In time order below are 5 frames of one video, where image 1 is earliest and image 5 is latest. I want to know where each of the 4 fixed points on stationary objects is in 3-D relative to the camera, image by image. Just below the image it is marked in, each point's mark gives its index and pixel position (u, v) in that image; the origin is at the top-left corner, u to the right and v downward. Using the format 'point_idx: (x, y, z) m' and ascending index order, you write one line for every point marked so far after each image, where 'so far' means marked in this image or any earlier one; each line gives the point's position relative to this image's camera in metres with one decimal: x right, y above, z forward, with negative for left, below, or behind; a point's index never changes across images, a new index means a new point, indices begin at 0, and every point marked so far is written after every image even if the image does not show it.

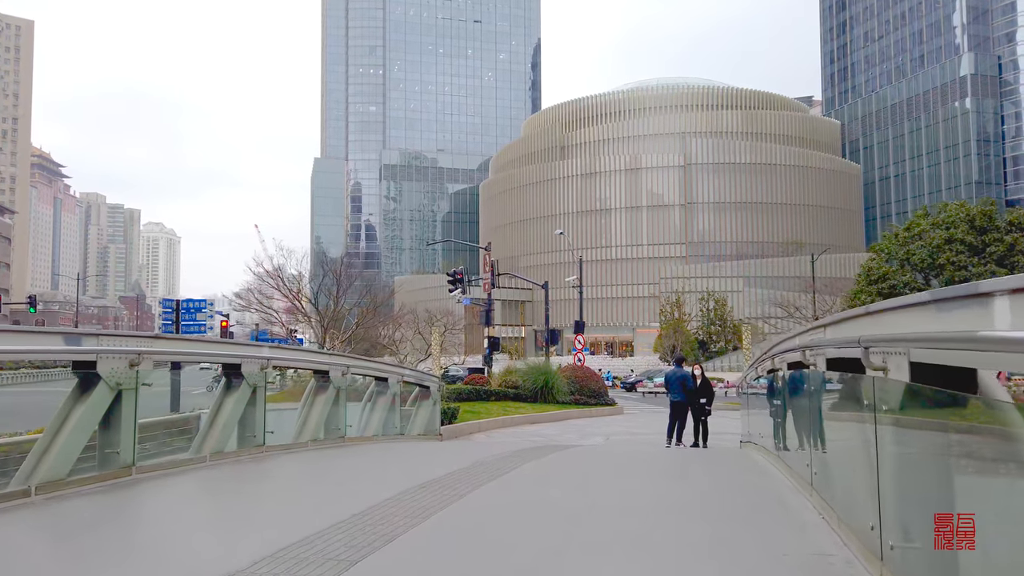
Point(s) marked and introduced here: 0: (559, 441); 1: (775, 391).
0: (+1.0, -3.1, +15.1) m
1: (+3.8, -1.5, +11.0) m
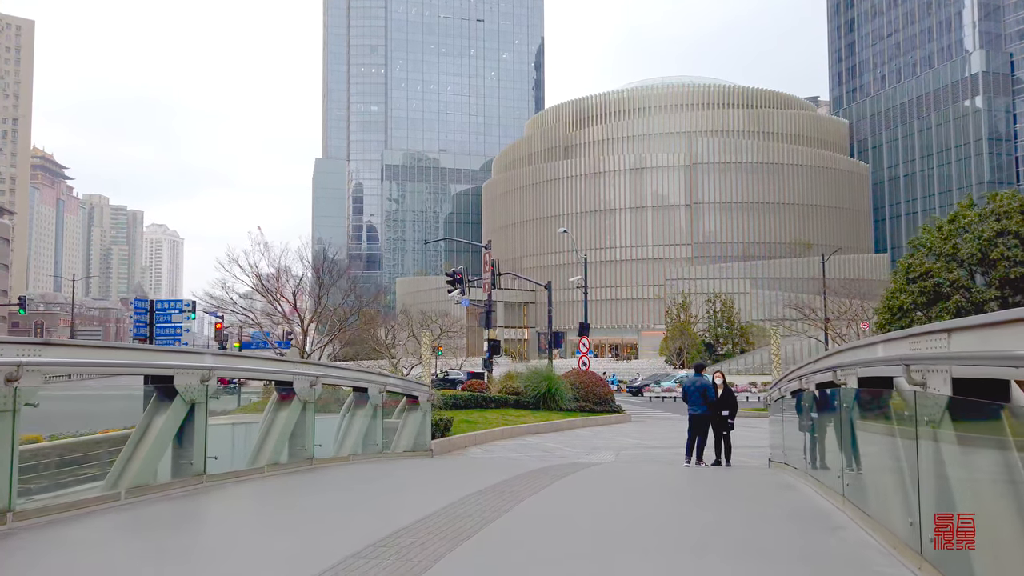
0: (+0.9, -3.1, +13.6) m
1: (+3.8, -1.5, +9.5) m
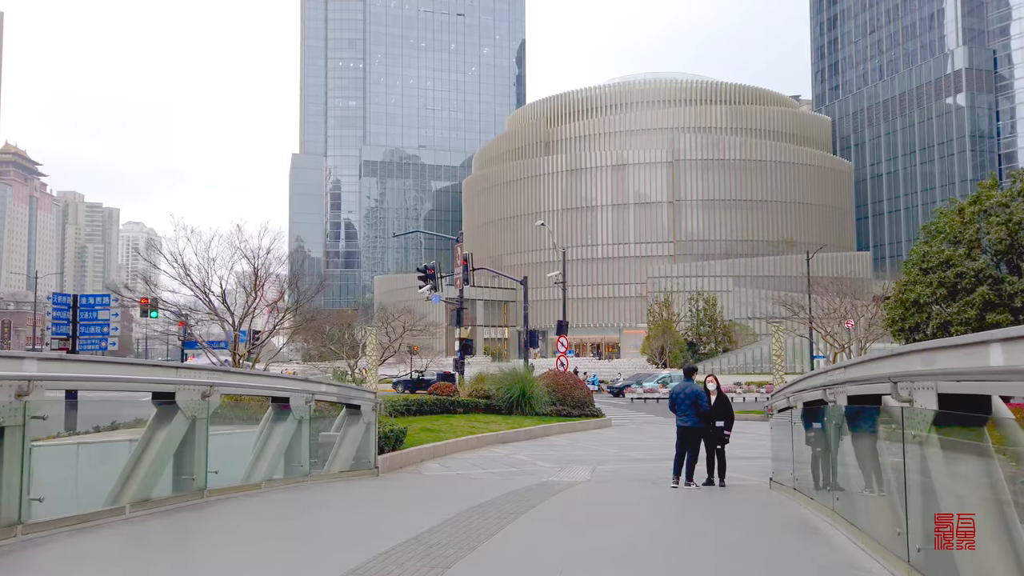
0: (+0.3, -3.0, +11.9) m
1: (+3.2, -1.4, +7.8) m
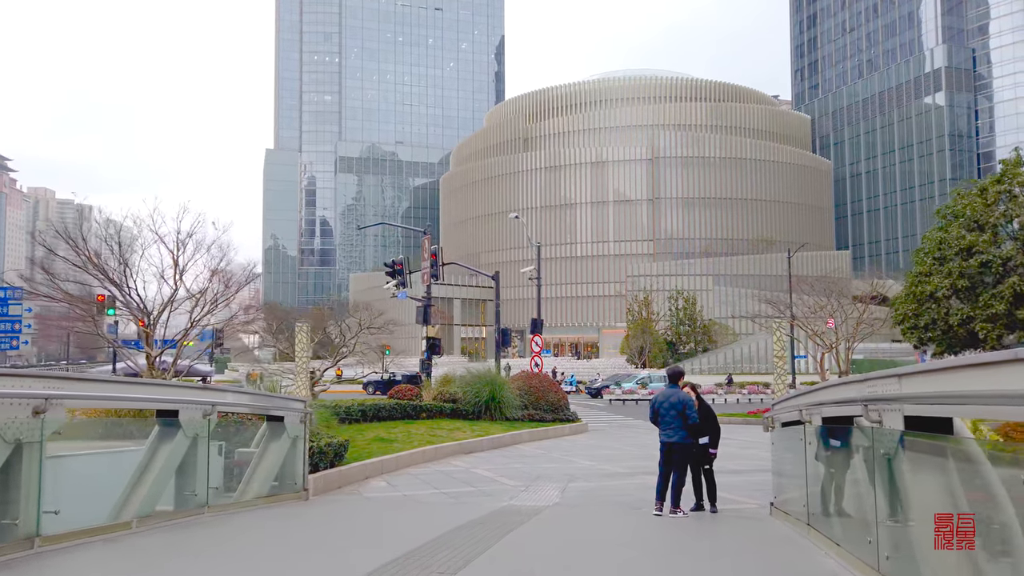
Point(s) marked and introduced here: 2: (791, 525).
0: (-0.3, -2.8, +10.2) m
1: (+2.8, -1.2, +6.2) m
2: (+3.0, -2.5, +7.9) m
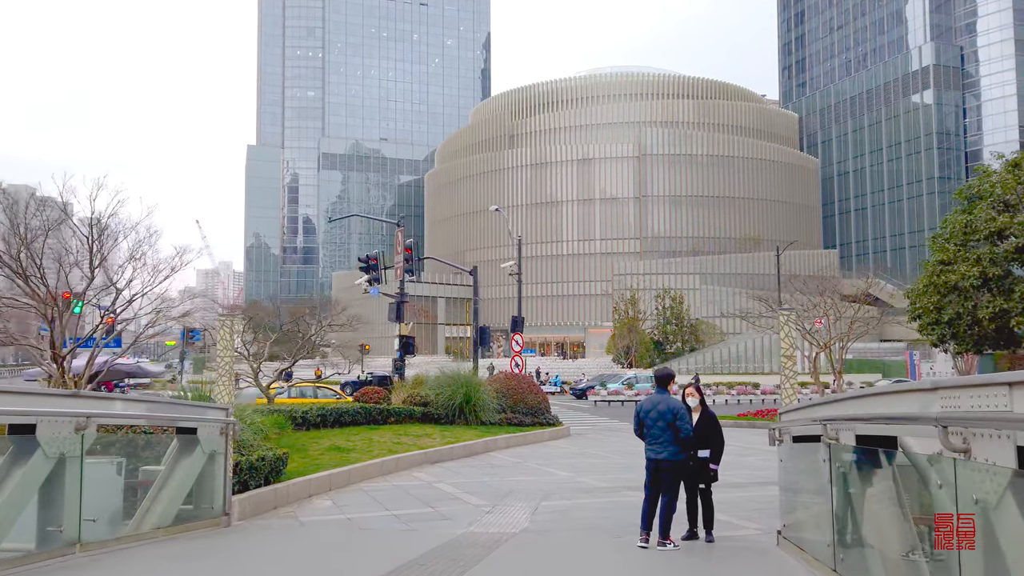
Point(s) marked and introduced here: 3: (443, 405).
0: (-0.7, -2.7, +8.8) m
1: (+2.4, -1.1, +4.9) m
2: (+2.6, -2.4, +6.6) m
3: (-1.7, -3.0, +19.0) m
